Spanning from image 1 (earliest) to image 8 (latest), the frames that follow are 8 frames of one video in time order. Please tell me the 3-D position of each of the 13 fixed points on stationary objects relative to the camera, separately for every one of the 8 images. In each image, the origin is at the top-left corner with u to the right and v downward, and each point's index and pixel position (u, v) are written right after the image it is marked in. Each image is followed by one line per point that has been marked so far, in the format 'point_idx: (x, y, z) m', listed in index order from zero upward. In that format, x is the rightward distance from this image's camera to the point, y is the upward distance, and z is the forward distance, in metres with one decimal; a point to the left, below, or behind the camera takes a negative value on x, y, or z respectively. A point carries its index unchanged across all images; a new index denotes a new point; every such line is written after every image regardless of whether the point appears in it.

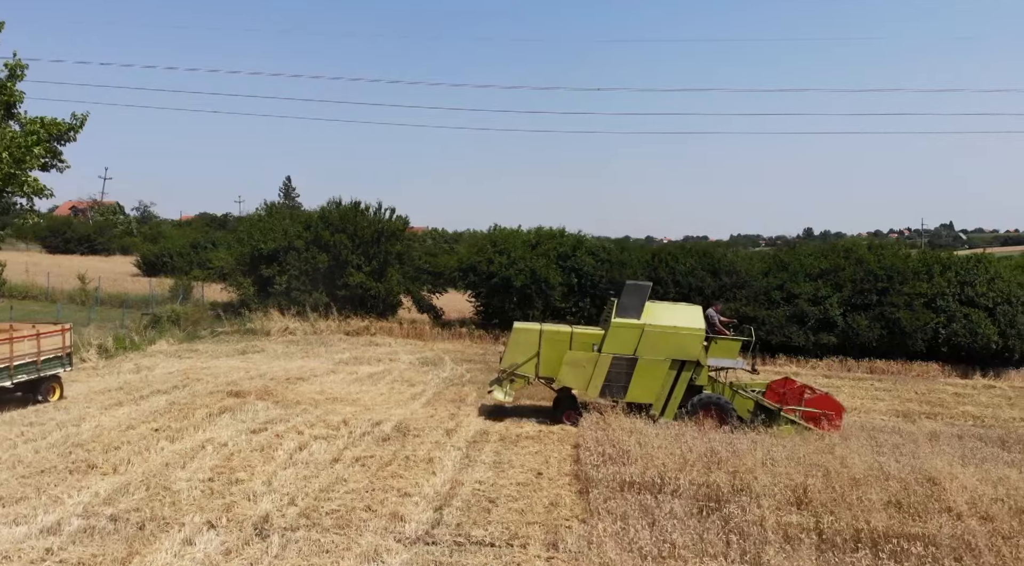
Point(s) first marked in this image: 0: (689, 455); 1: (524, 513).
0: (+2.1, -1.9, +9.7) m
1: (+0.1, -2.1, +8.1) m
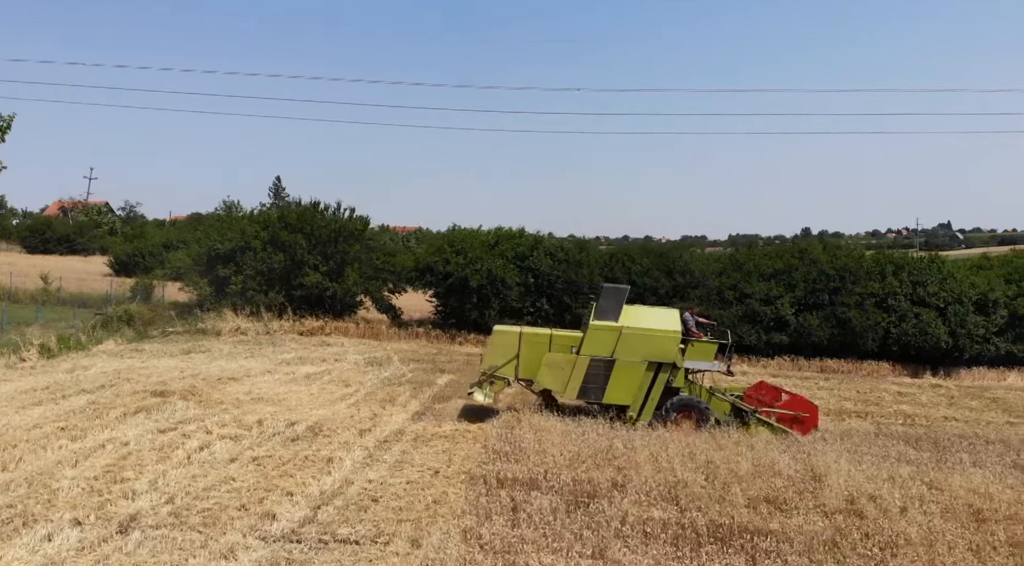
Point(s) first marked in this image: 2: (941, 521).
0: (+0.9, -1.9, +9.8) m
1: (-1.0, -2.1, +8.2) m
2: (+3.8, -2.1, +8.0) m
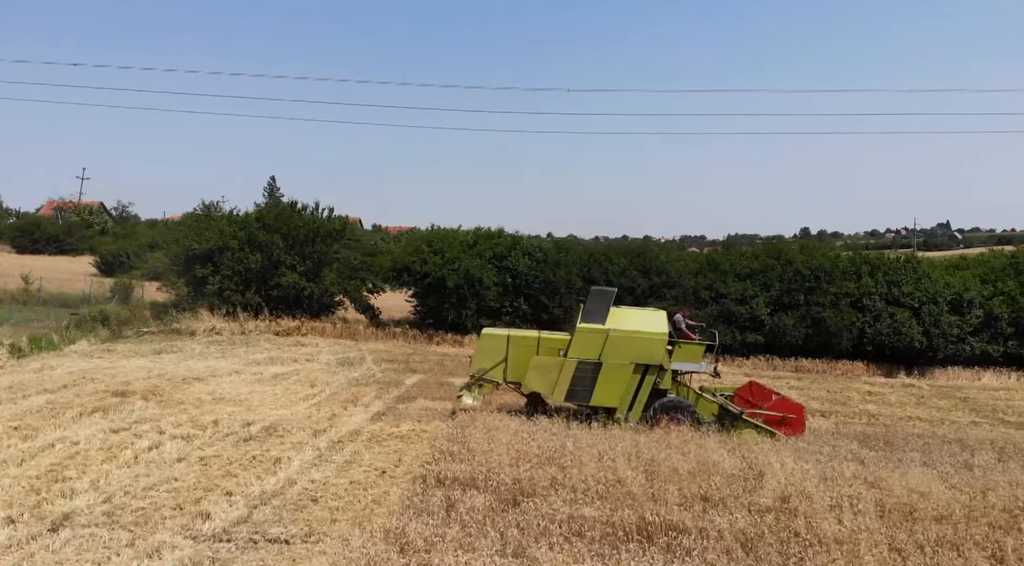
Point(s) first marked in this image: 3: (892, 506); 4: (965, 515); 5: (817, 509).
0: (+0.3, -1.9, +9.8) m
1: (-1.6, -2.1, +8.2) m
2: (+3.2, -2.1, +8.0) m
3: (+3.6, -2.1, +8.4) m
4: (+4.2, -2.2, +8.4) m
5: (+2.8, -2.1, +8.3) m
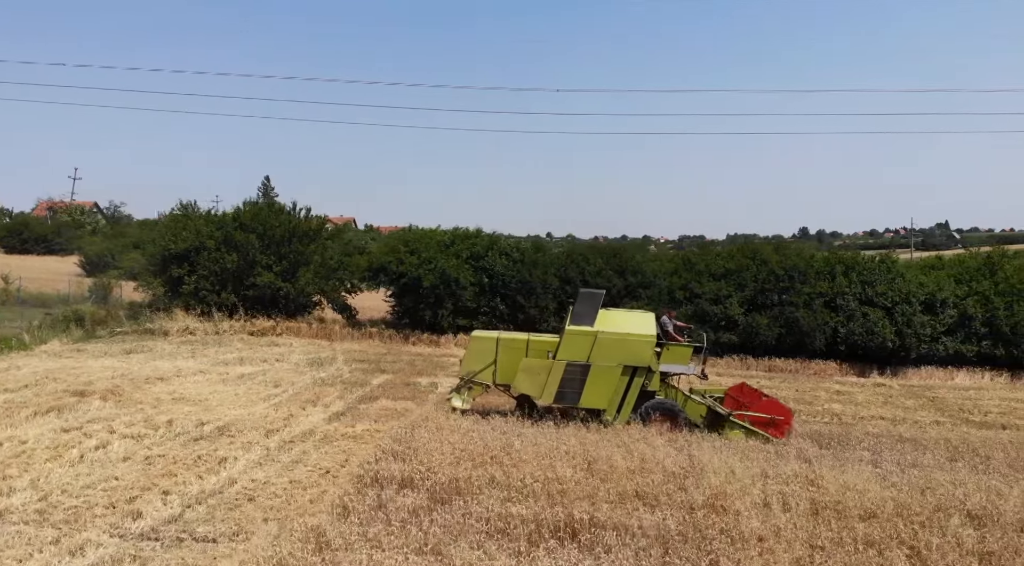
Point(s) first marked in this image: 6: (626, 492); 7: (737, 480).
0: (-0.3, -1.9, +9.9) m
1: (-2.2, -2.1, +8.2) m
2: (+2.6, -2.1, +8.1) m
3: (+2.9, -2.1, +8.5) m
4: (+3.6, -2.2, +8.4) m
5: (+2.2, -2.1, +8.4) m
6: (+1.1, -2.0, +8.7) m
7: (+2.3, -2.0, +9.3) m
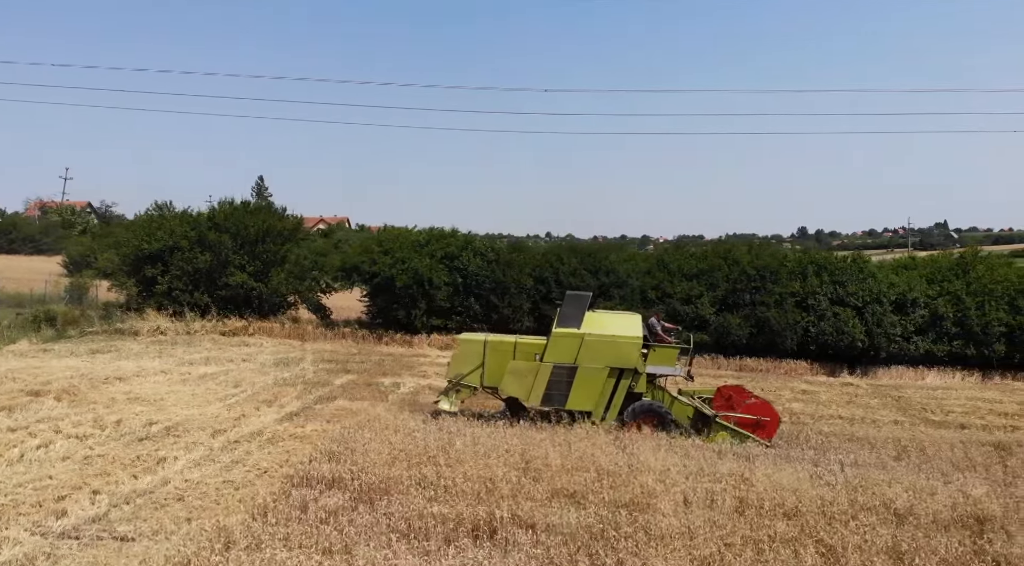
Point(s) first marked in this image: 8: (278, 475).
0: (-1.0, -1.9, +9.9) m
1: (-2.9, -2.1, +8.3) m
2: (+1.9, -2.1, +8.1) m
3: (+2.2, -2.1, +8.5) m
4: (+2.9, -2.2, +8.5) m
5: (+1.5, -2.1, +8.4) m
6: (+0.4, -2.0, +8.7) m
7: (+1.6, -2.0, +9.3) m
8: (-2.5, -2.0, +9.4) m
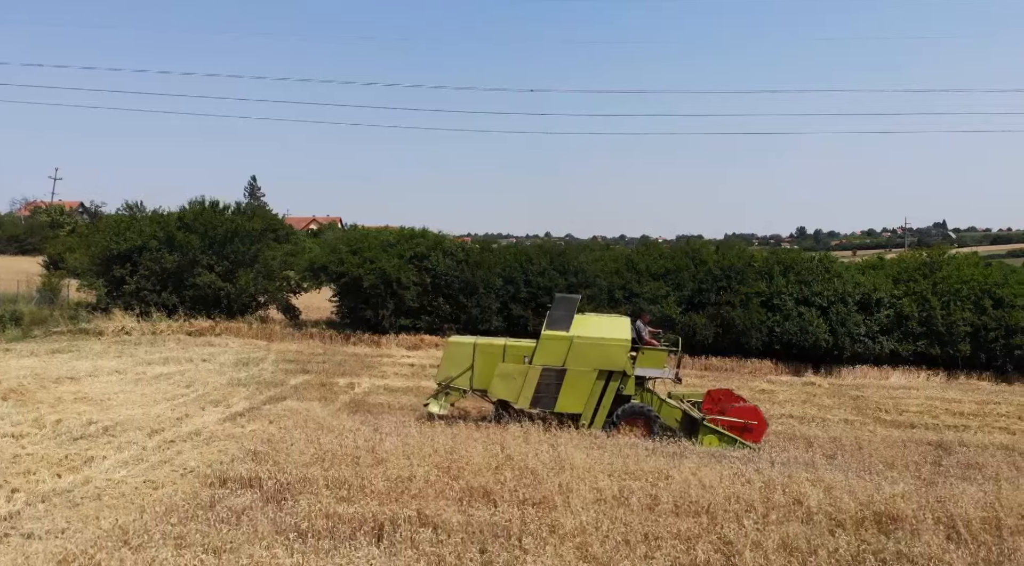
0: (-1.8, -1.9, +10.0) m
1: (-3.7, -2.1, +8.3) m
2: (+1.1, -2.1, +8.2) m
3: (+1.4, -2.1, +8.6) m
4: (+2.1, -2.2, +8.5) m
5: (+0.7, -2.1, +8.5) m
6: (-0.4, -2.0, +8.8) m
7: (+0.8, -2.0, +9.4) m
8: (-3.3, -2.0, +9.5) m
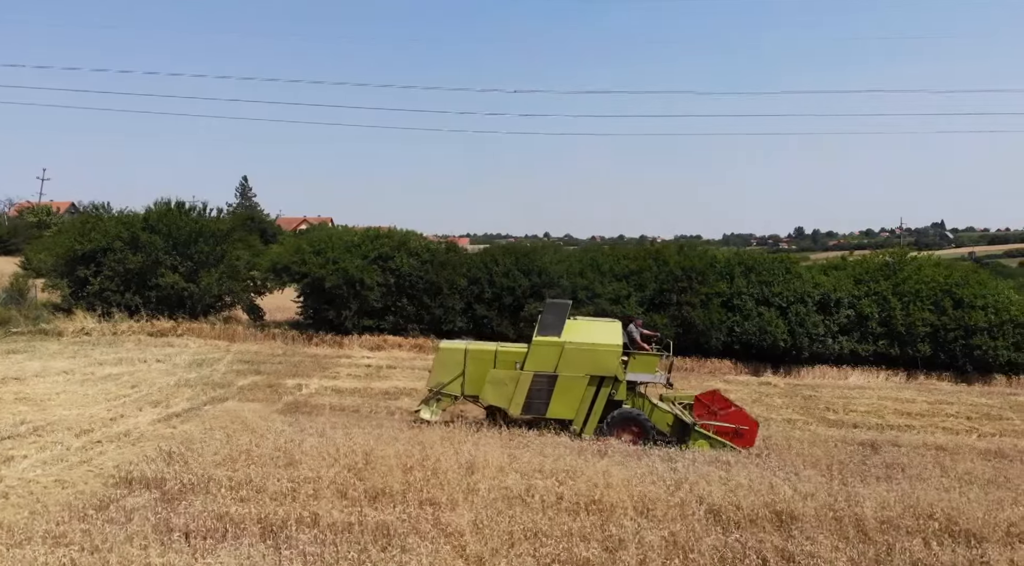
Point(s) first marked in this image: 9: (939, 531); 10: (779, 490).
0: (-2.8, -1.9, +10.1) m
1: (-4.7, -2.1, +8.4) m
2: (+0.1, -2.1, +8.3) m
3: (+0.4, -2.2, +8.7) m
4: (+1.1, -2.2, +8.6) m
5: (-0.3, -2.1, +8.6) m
6: (-1.4, -2.0, +8.9) m
7: (-0.2, -2.1, +9.5) m
8: (-4.3, -2.0, +9.6) m
9: (+4.2, -2.5, +8.9) m
10: (+2.8, -2.2, +9.6) m
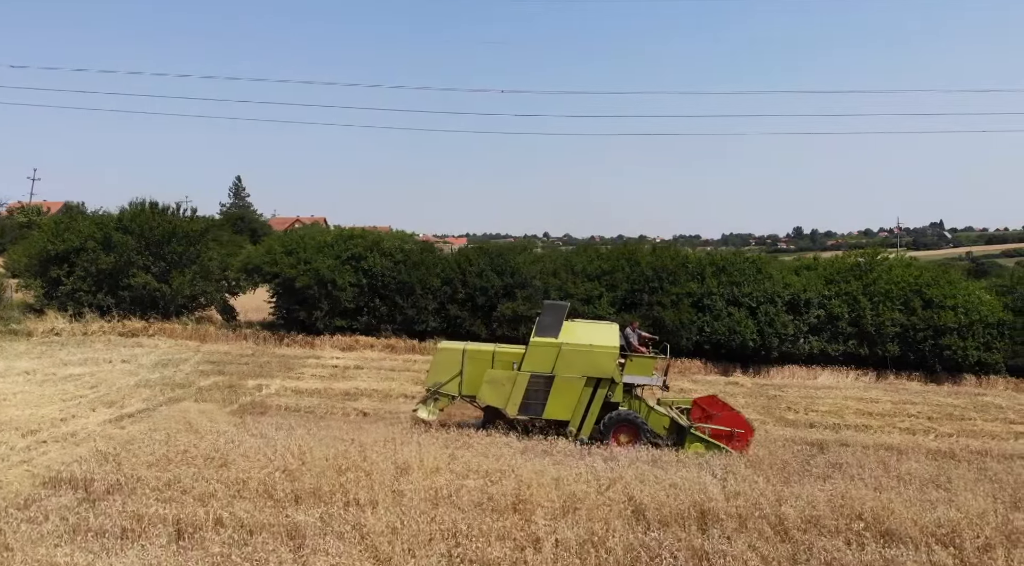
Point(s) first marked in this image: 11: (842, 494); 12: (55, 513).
0: (-3.5, -1.9, +10.1) m
1: (-5.4, -2.1, +8.5) m
2: (-0.6, -2.1, +8.3) m
3: (-0.3, -2.2, +8.7) m
4: (+0.4, -2.2, +8.7) m
5: (-1.0, -2.1, +8.6) m
6: (-2.1, -2.0, +8.9) m
7: (-0.9, -2.1, +9.5) m
8: (-5.0, -2.1, +9.6) m
9: (+3.5, -2.5, +9.0) m
10: (+2.1, -2.2, +9.7) m
11: (+3.7, -2.4, +10.2) m
12: (-4.0, -2.0, +7.9) m
